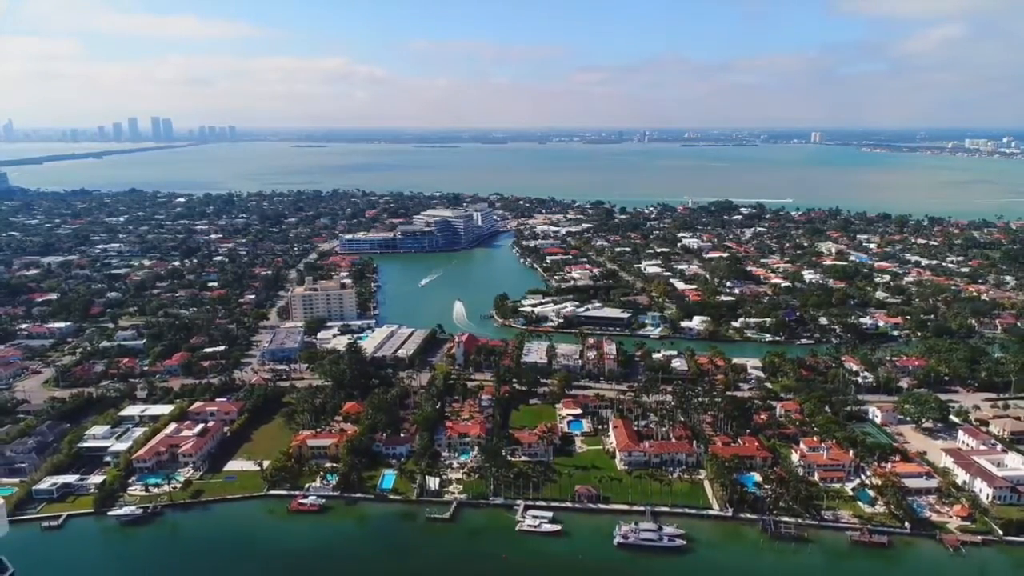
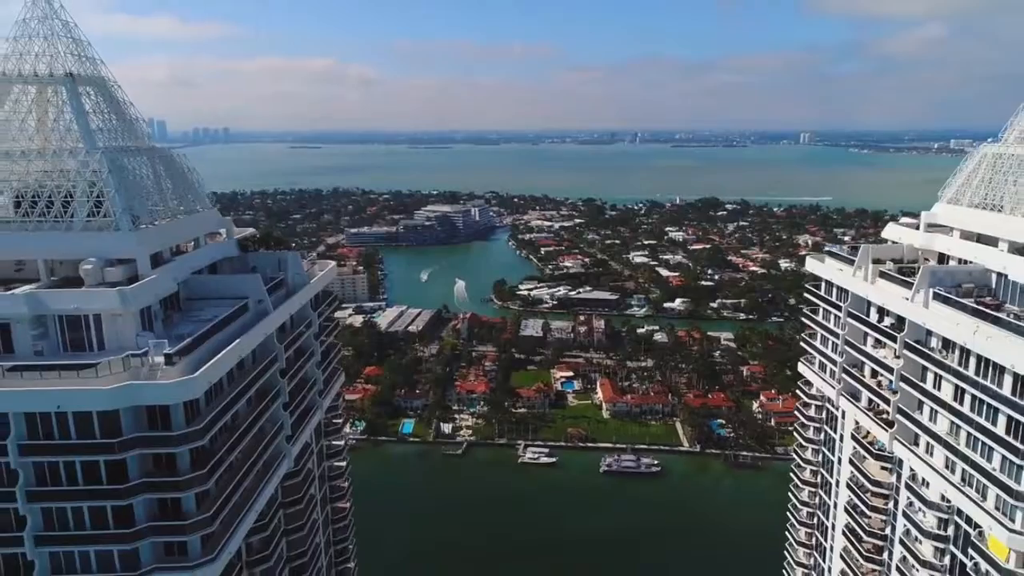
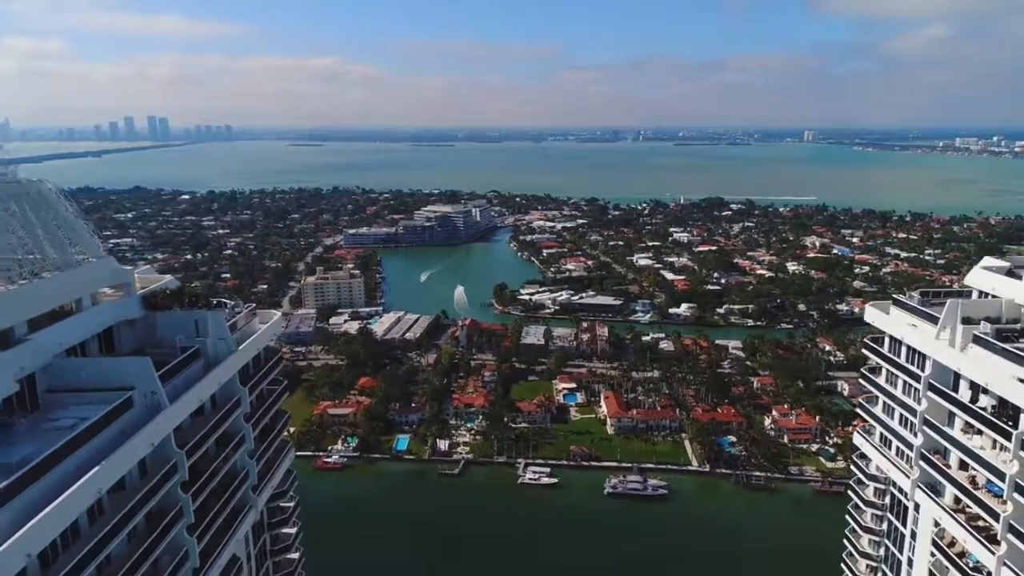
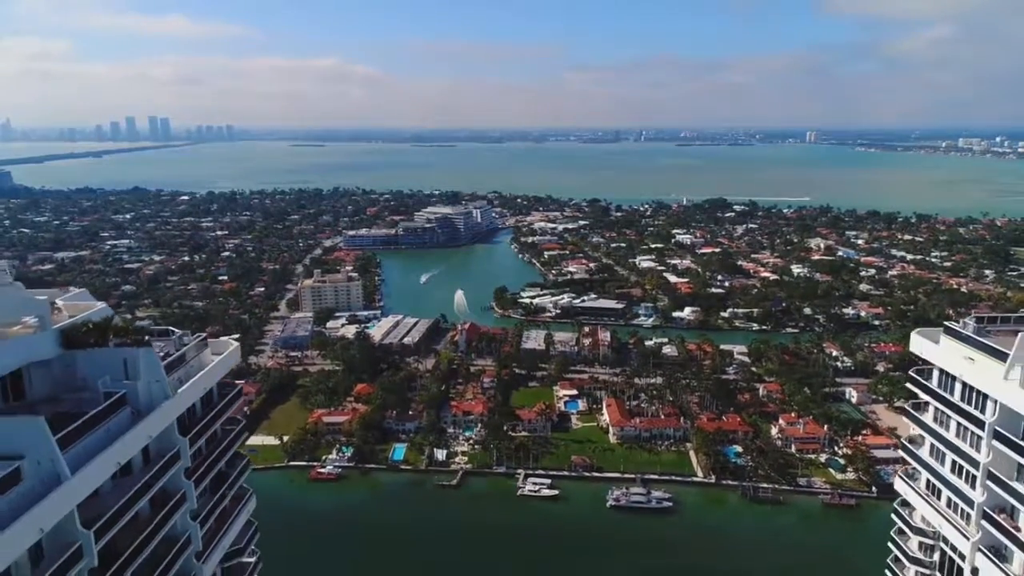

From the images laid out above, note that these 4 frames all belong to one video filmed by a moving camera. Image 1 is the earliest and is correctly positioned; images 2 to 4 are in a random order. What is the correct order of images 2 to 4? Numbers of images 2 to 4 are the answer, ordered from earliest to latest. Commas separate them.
4, 3, 2
